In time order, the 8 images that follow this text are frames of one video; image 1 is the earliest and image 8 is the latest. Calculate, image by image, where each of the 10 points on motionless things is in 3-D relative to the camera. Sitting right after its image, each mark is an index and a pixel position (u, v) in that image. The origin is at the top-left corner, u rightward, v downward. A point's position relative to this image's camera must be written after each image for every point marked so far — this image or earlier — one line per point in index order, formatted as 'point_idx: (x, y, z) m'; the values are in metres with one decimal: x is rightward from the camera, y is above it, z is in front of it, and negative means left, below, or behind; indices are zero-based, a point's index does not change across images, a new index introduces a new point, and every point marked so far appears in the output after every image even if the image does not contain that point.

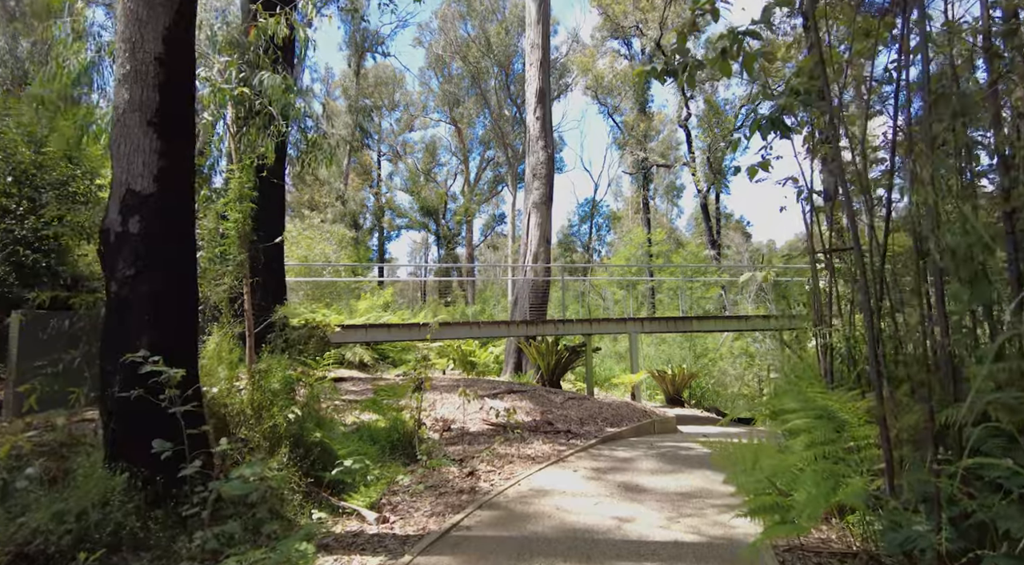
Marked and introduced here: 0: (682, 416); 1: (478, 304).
0: (+2.8, -2.2, +10.0) m
1: (-0.7, -0.5, +14.8) m
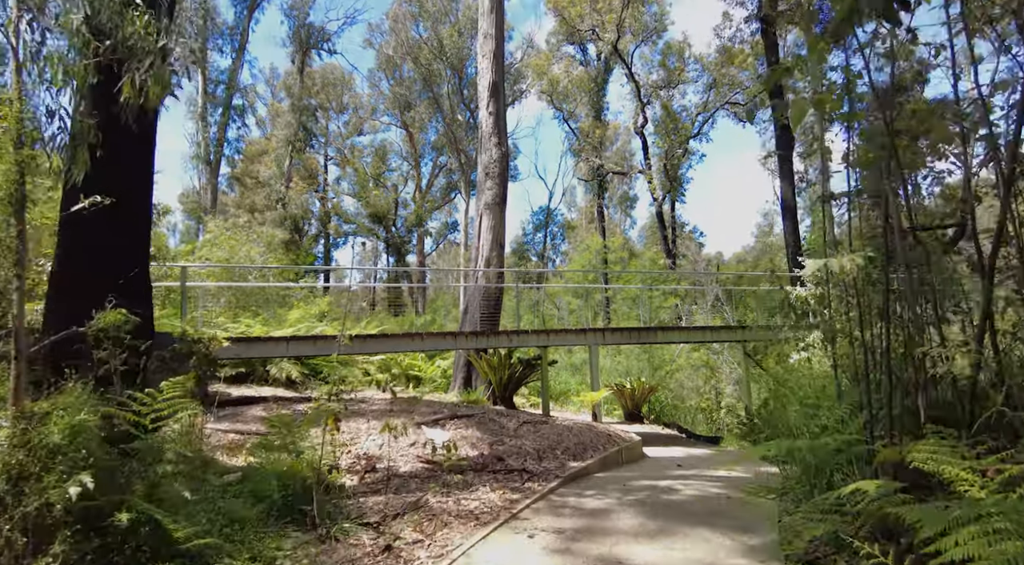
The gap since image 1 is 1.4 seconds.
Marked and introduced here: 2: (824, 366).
0: (+2.0, -2.3, +9.2) m
1: (-1.8, -0.7, +13.7) m
2: (+3.3, -0.9, +6.5) m
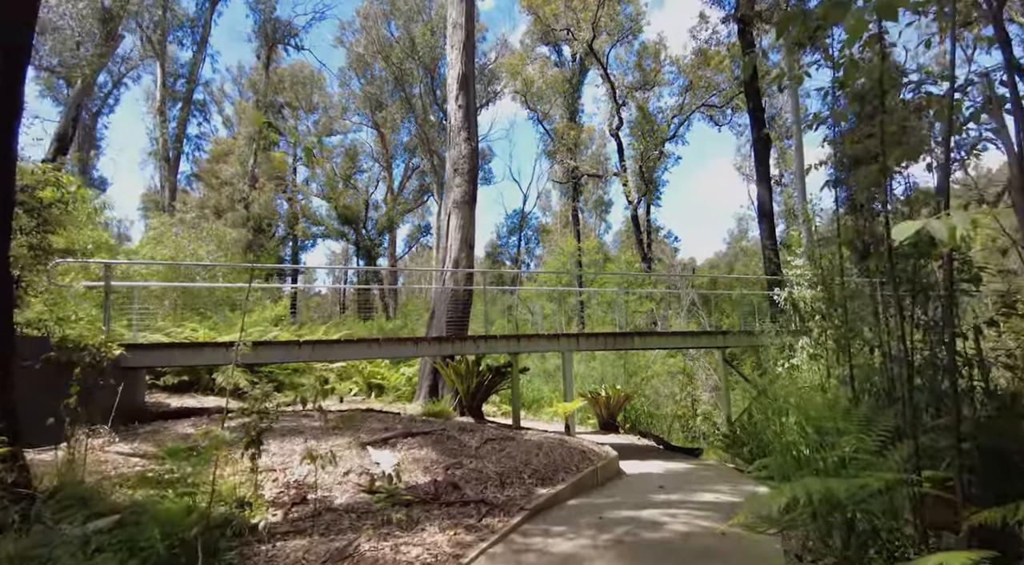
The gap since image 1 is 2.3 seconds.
0: (+1.5, -2.3, +8.7) m
1: (-2.4, -0.7, +13.1) m
2: (+3.0, -0.9, +6.0) m
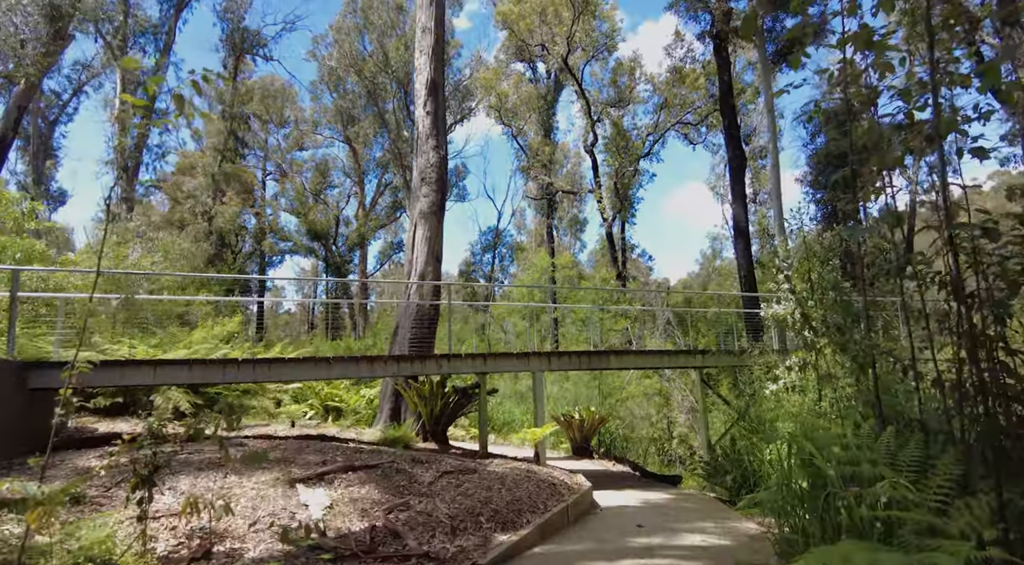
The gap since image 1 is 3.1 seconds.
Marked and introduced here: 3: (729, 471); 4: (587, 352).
0: (+1.1, -2.5, +8.1) m
1: (-3.0, -1.0, +12.4) m
2: (+2.7, -1.0, +5.5) m
3: (+2.4, -2.1, +6.9) m
4: (+1.1, -1.0, +9.2) m
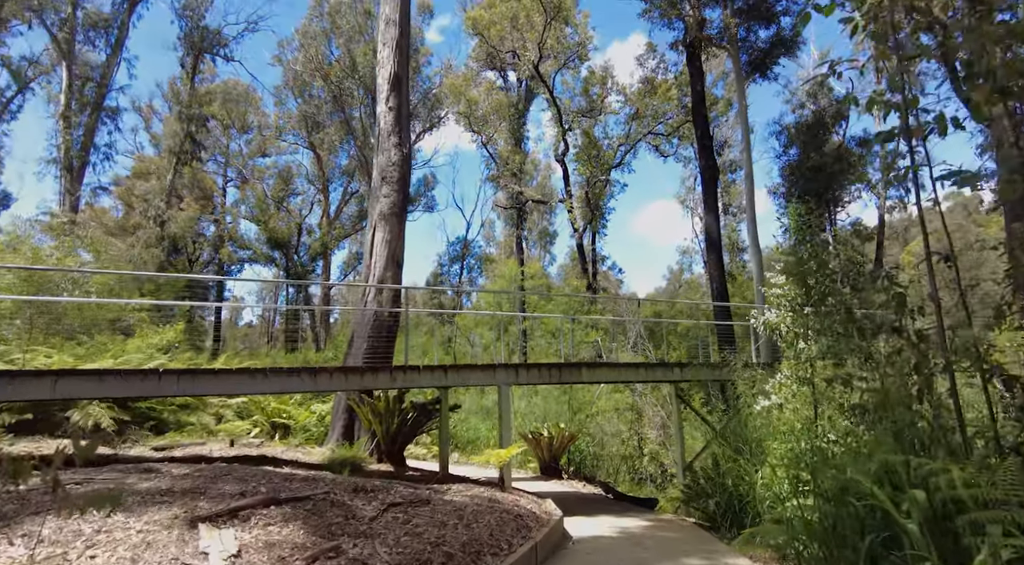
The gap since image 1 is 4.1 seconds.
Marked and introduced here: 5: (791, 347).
0: (+0.7, -2.6, +7.5) m
1: (-3.6, -1.2, +11.6) m
2: (+2.4, -1.1, +5.0) m
3: (+2.0, -2.2, +6.4) m
4: (+0.6, -1.1, +8.6) m
5: (+2.4, -0.6, +5.5) m
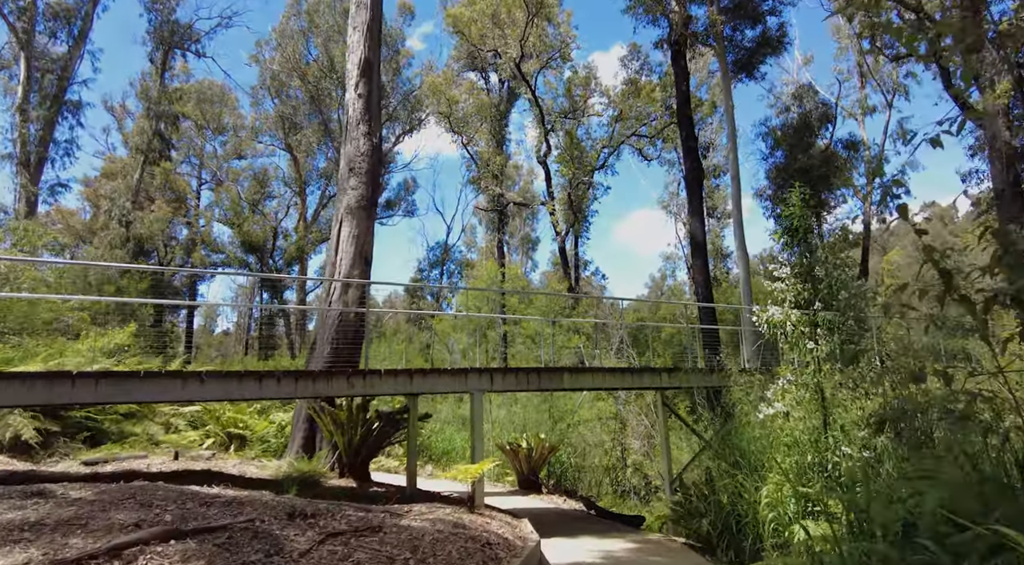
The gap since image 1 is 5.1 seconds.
0: (+0.4, -2.6, +6.9) m
1: (-4.0, -1.2, +10.8) m
2: (+2.1, -1.0, +4.5) m
3: (+1.8, -2.1, +5.8) m
4: (+0.3, -1.1, +8.0) m
5: (+2.2, -0.5, +4.9) m
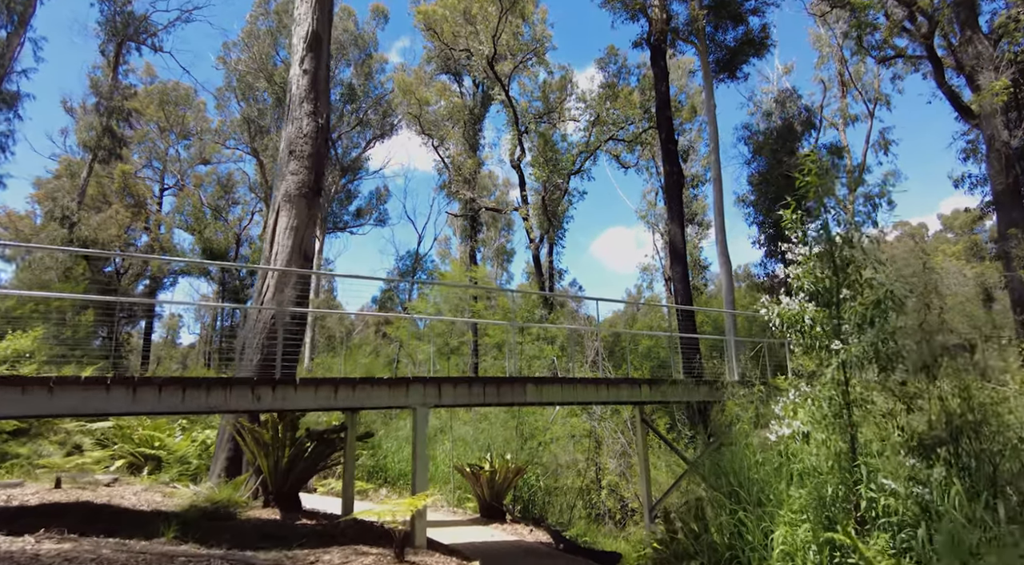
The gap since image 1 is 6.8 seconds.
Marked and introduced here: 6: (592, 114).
0: (-0.1, -2.5, +5.9) m
1: (-4.6, -1.2, +9.7) m
2: (+1.8, -0.9, +3.6) m
3: (+1.4, -2.1, +4.8) m
4: (-0.1, -1.1, +7.0) m
5: (+1.9, -0.4, +4.0) m
6: (+2.5, +5.2, +19.0) m
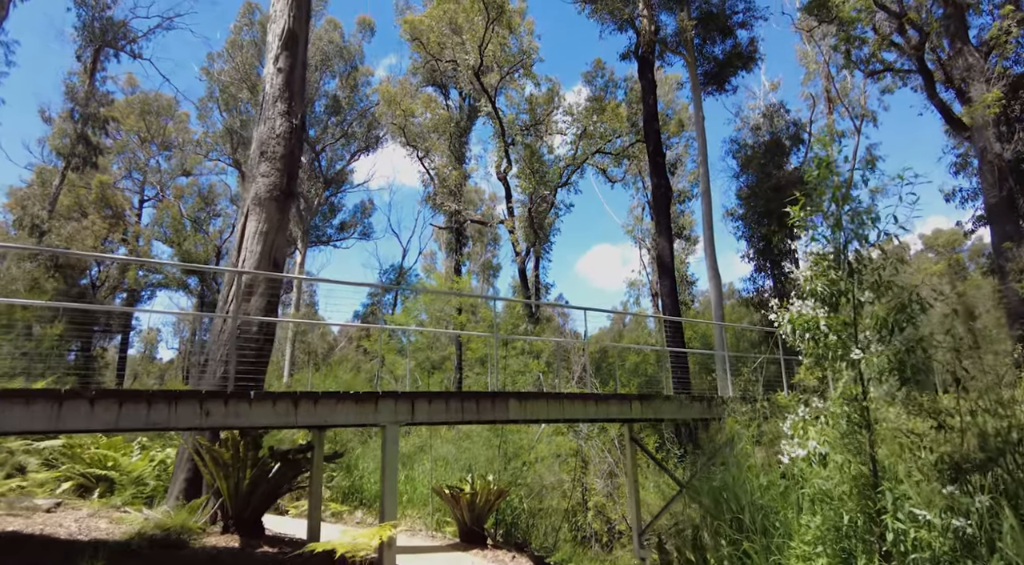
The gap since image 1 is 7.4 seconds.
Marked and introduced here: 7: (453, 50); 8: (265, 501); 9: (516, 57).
0: (-0.2, -2.6, +5.4) m
1: (-4.8, -1.4, +9.2) m
2: (+1.7, -1.0, +3.2) m
3: (+1.2, -2.1, +4.4) m
4: (-0.3, -1.2, +6.6) m
5: (+1.8, -0.5, +3.7) m
6: (+2.0, +4.7, +18.8) m
7: (-1.7, +6.9, +18.7) m
8: (-2.3, -2.0, +5.8) m
9: (+0.2, +6.6, +18.4) m
